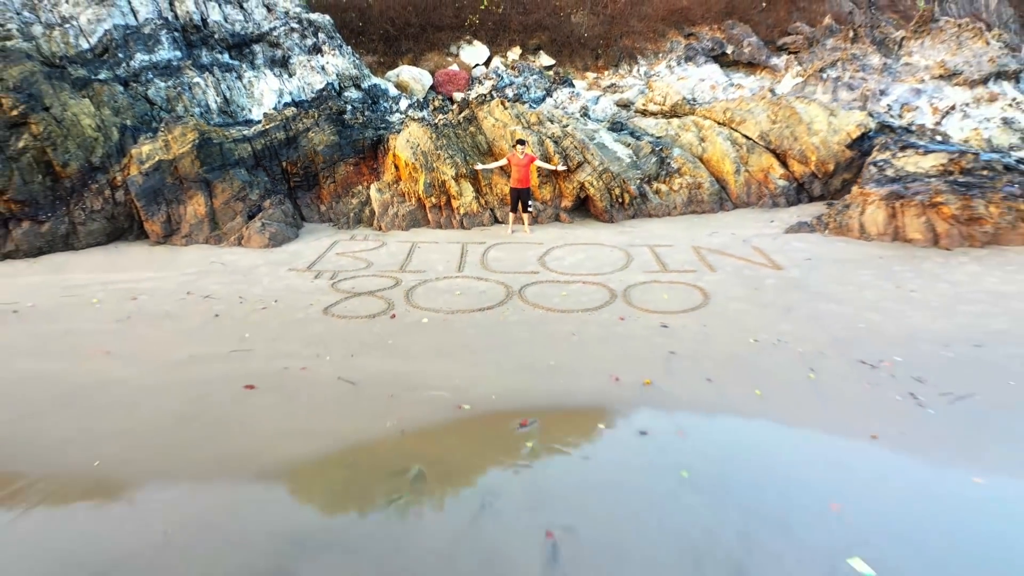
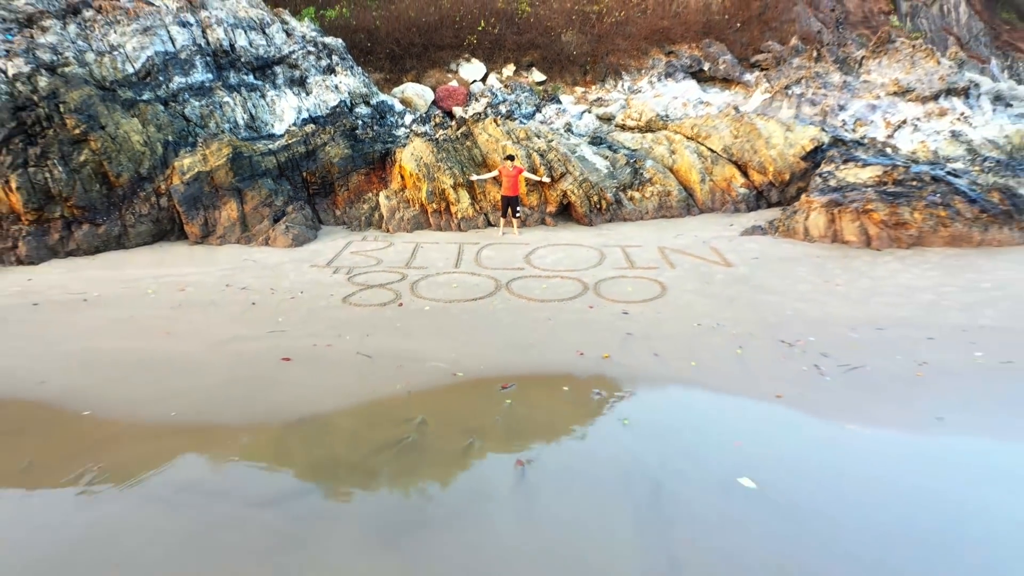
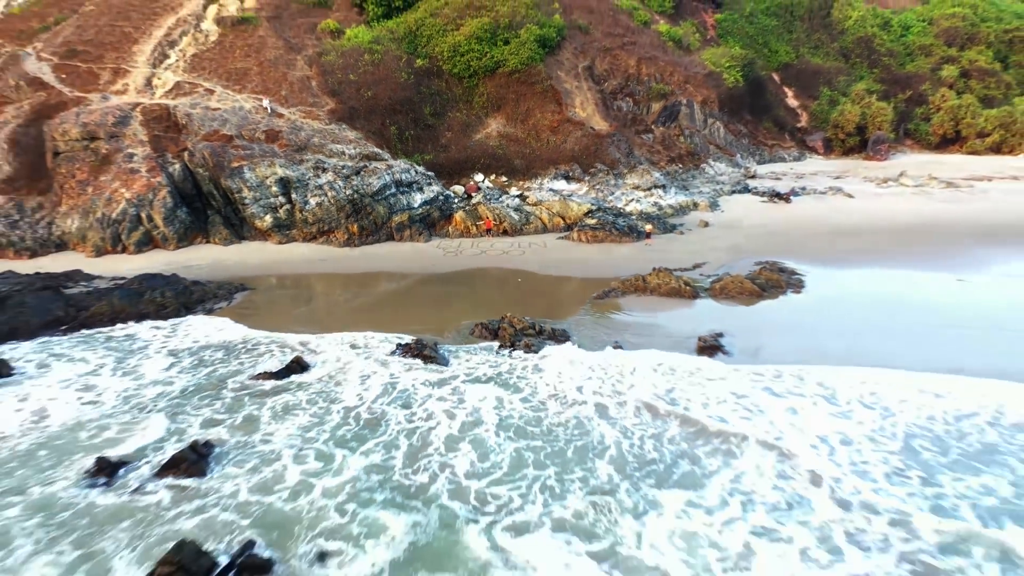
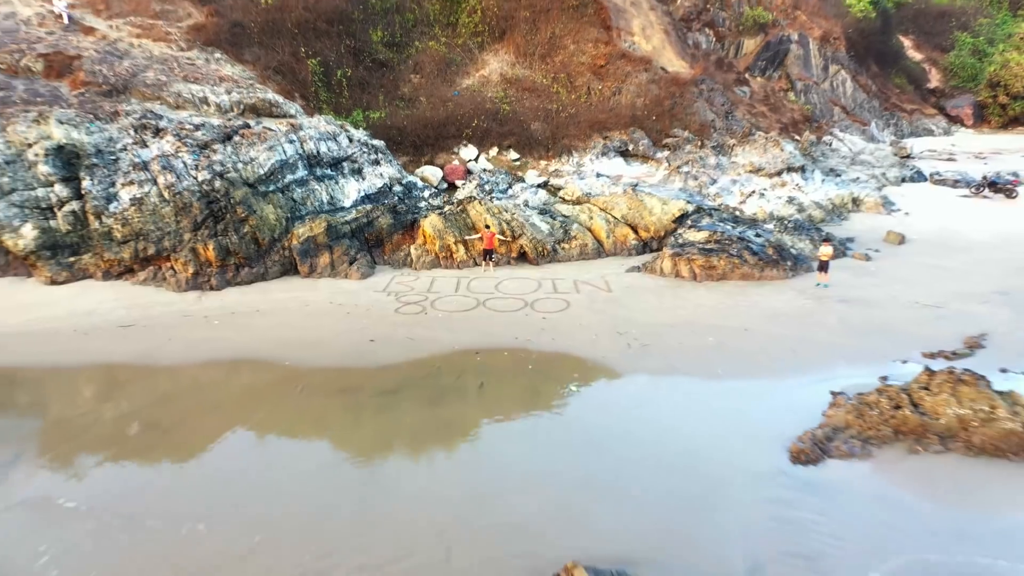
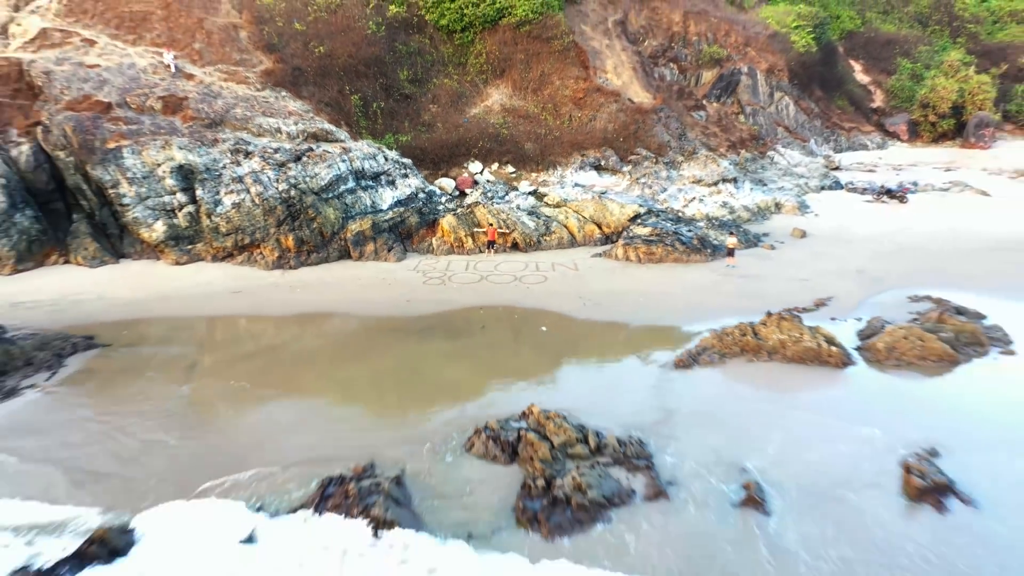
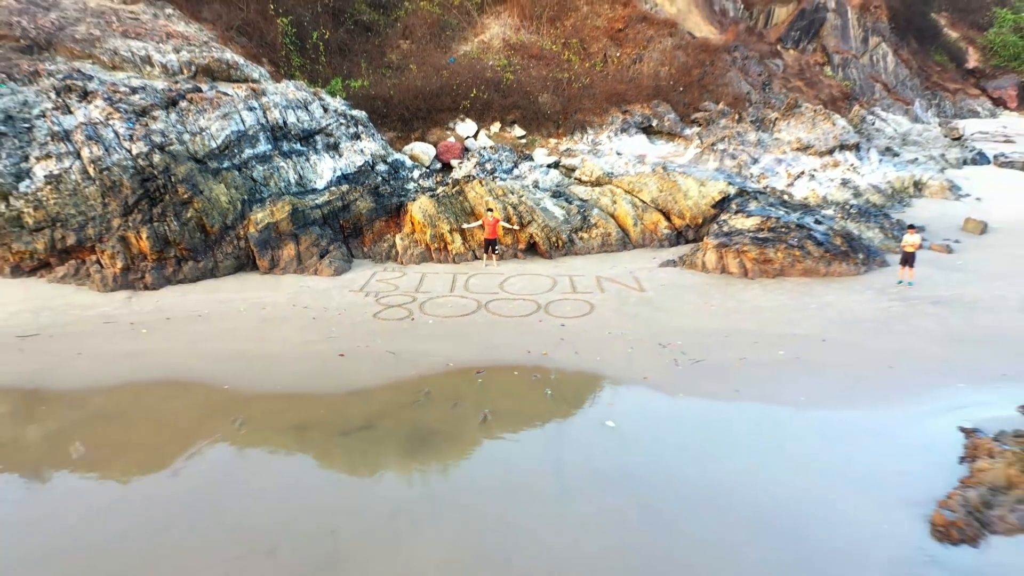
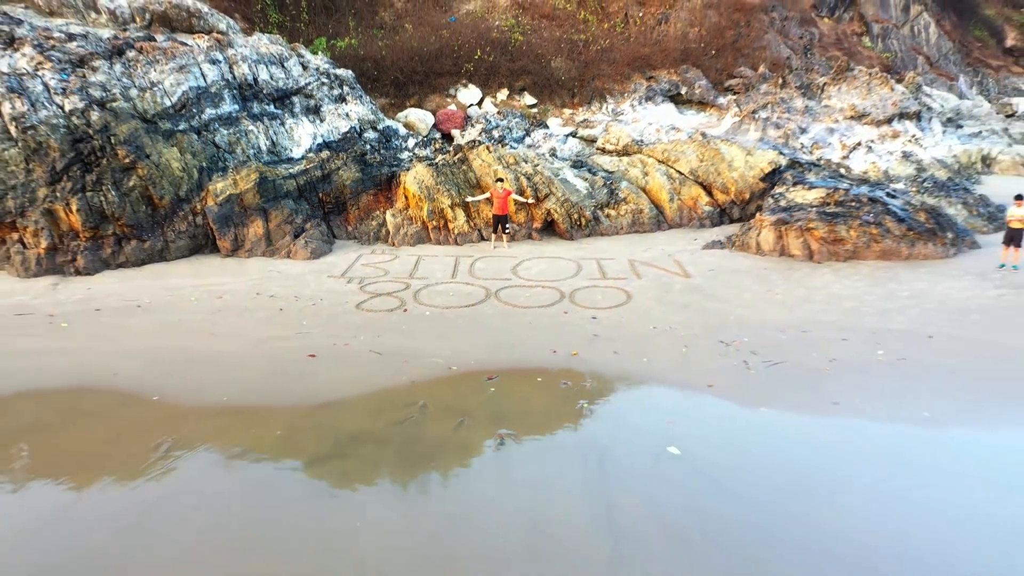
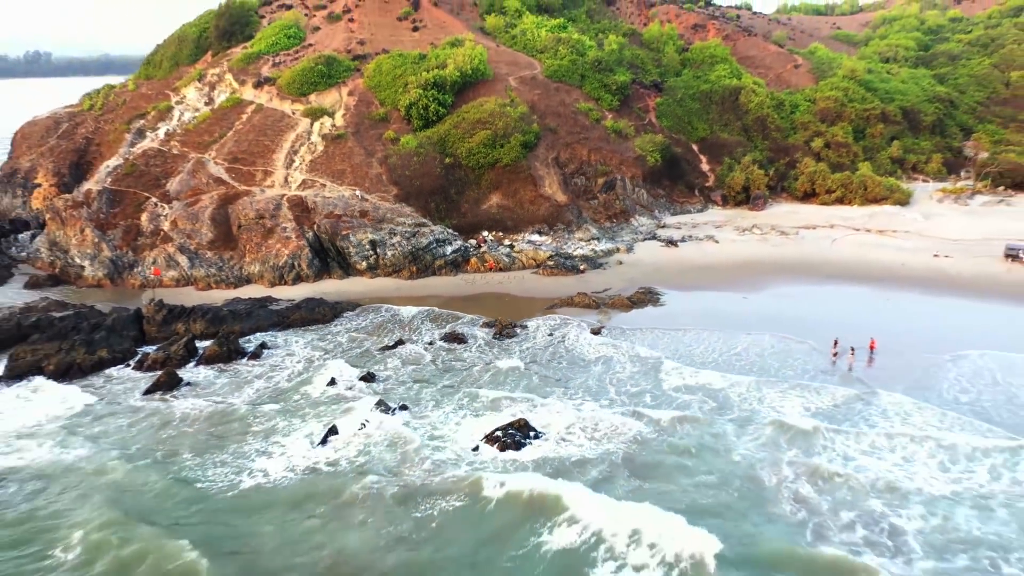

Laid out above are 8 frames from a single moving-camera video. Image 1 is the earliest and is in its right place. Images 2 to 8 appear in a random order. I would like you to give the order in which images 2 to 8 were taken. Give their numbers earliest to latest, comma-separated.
2, 7, 6, 4, 5, 3, 8
